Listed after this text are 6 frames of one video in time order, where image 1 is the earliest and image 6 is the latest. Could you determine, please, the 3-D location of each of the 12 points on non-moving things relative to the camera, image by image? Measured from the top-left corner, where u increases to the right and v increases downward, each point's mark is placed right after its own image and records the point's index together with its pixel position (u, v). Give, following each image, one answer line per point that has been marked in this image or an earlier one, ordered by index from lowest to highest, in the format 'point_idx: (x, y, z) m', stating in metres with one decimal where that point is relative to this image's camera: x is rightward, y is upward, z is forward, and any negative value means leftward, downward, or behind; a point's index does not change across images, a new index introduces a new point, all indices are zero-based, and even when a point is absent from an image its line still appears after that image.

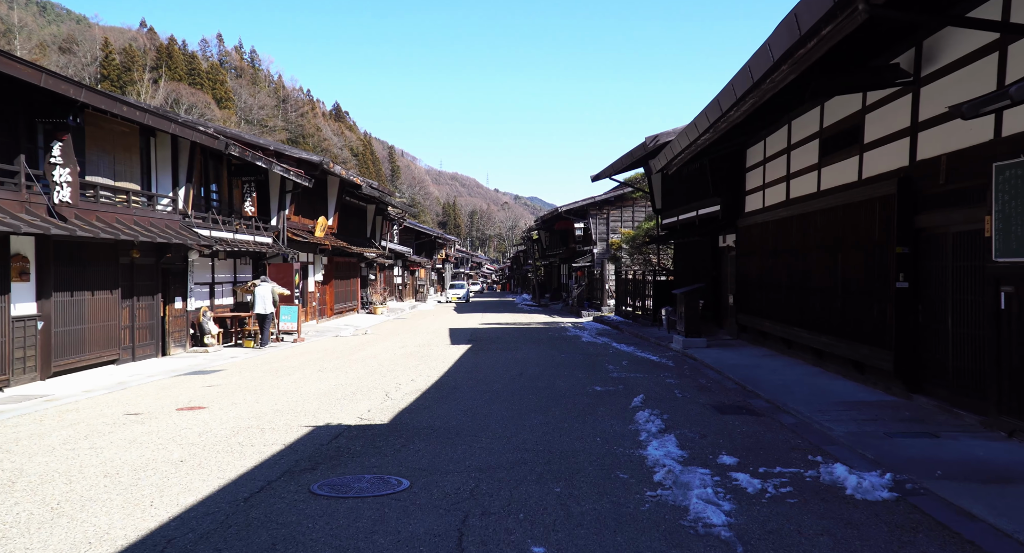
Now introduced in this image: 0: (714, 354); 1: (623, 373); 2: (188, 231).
0: (+4.1, -1.6, +12.0) m
1: (+1.9, -1.7, +10.2) m
2: (-6.7, +1.0, +12.1) m
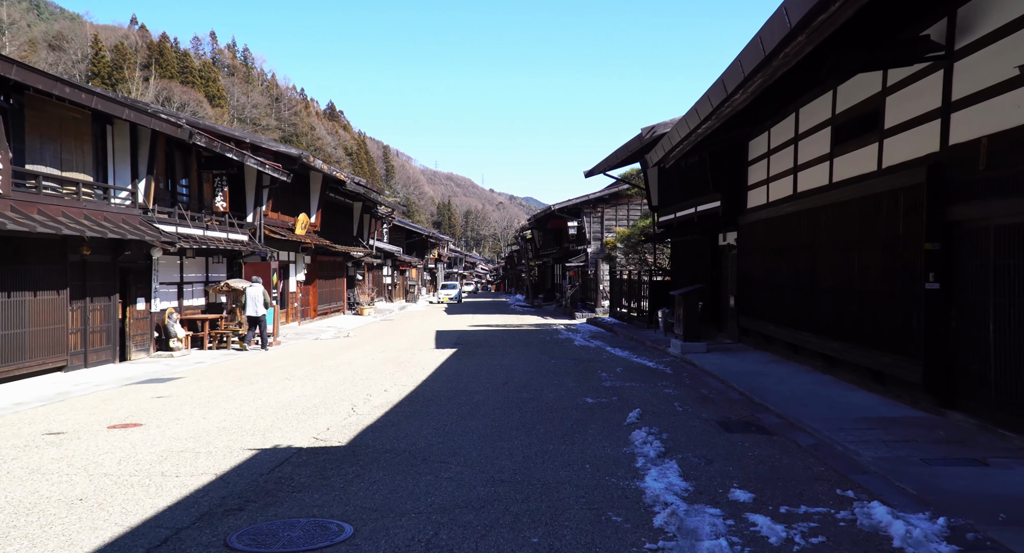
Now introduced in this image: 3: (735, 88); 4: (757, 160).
0: (+3.8, -1.6, +11.2) m
1: (+1.6, -1.7, +9.3) m
2: (-6.9, +1.0, +11.2) m
3: (+2.9, +2.4, +7.6) m
4: (+5.0, +2.3, +11.8) m
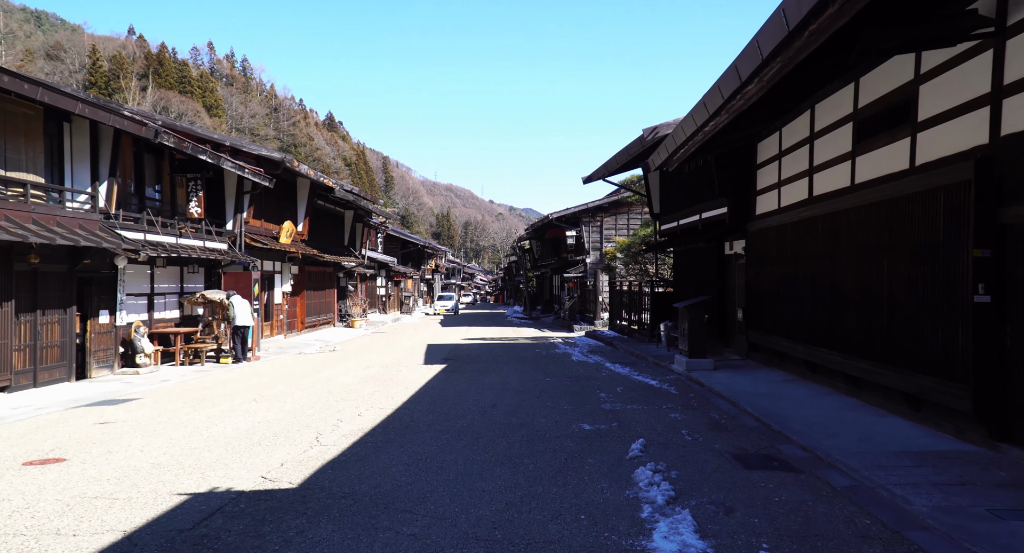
0: (+3.7, -1.8, +10.3) m
1: (+1.5, -1.8, +8.5) m
2: (-7.1, +0.8, +10.4) m
3: (+2.8, +2.3, +6.8) m
4: (+4.8, +2.1, +11.0) m
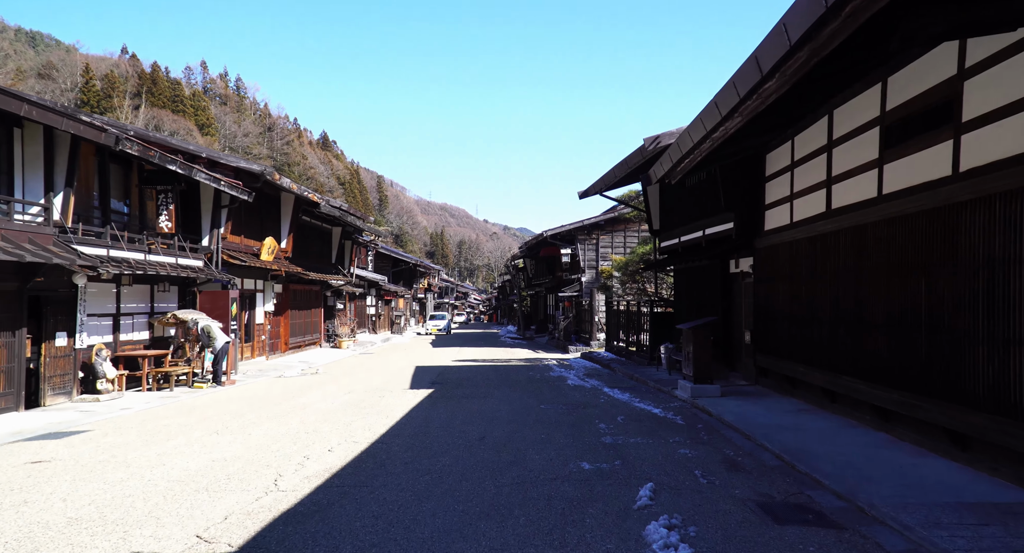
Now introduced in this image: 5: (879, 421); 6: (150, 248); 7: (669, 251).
0: (+3.5, -2.1, +9.5) m
1: (+1.4, -2.1, +7.6) m
2: (-7.2, +0.5, +9.5) m
3: (+2.7, +2.1, +6.1) m
4: (+4.7, +1.8, +10.3) m
5: (+4.4, -1.7, +7.1) m
6: (-7.5, +0.6, +12.3) m
7: (+4.1, +0.7, +15.4) m
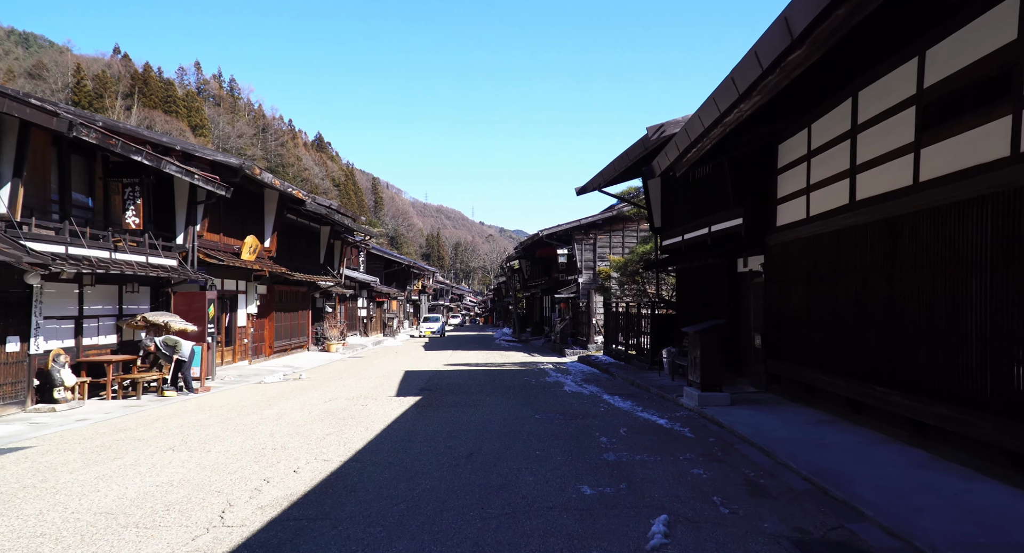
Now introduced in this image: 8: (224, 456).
0: (+3.4, -2.0, +8.7) m
1: (+1.3, -2.0, +6.8) m
2: (-7.3, +0.5, +8.7) m
3: (+2.6, +2.2, +5.3) m
4: (+4.5, +1.8, +9.6) m
5: (+4.3, -1.7, +6.3) m
6: (-7.7, +0.6, +11.5) m
7: (+3.9, +0.7, +14.6) m
8: (-3.2, -2.0, +6.7) m
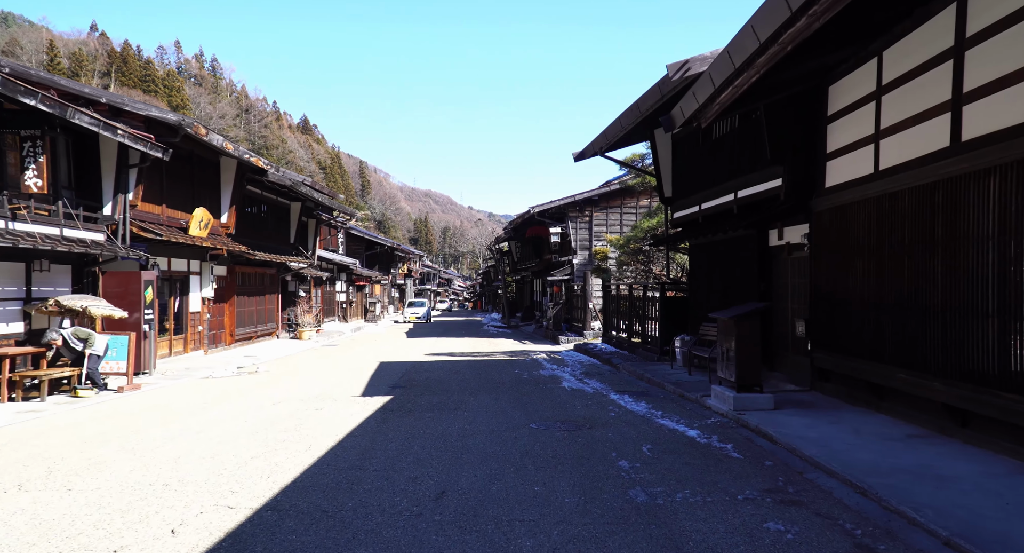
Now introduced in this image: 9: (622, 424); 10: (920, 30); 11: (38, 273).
0: (+3.3, -1.7, +6.7) m
1: (+1.2, -1.8, +4.8) m
2: (-7.5, +0.8, +6.5) m
3: (+2.5, +2.4, +3.3) m
4: (+4.4, +2.2, +7.6) m
5: (+4.2, -1.4, +4.4) m
6: (-7.9, +1.0, +9.3) m
7: (+3.7, +1.2, +12.6) m
8: (-3.3, -1.8, +4.6) m
9: (+1.4, -1.8, +7.3) m
10: (+4.4, +2.7, +6.3) m
11: (-8.6, +0.1, +10.7) m
